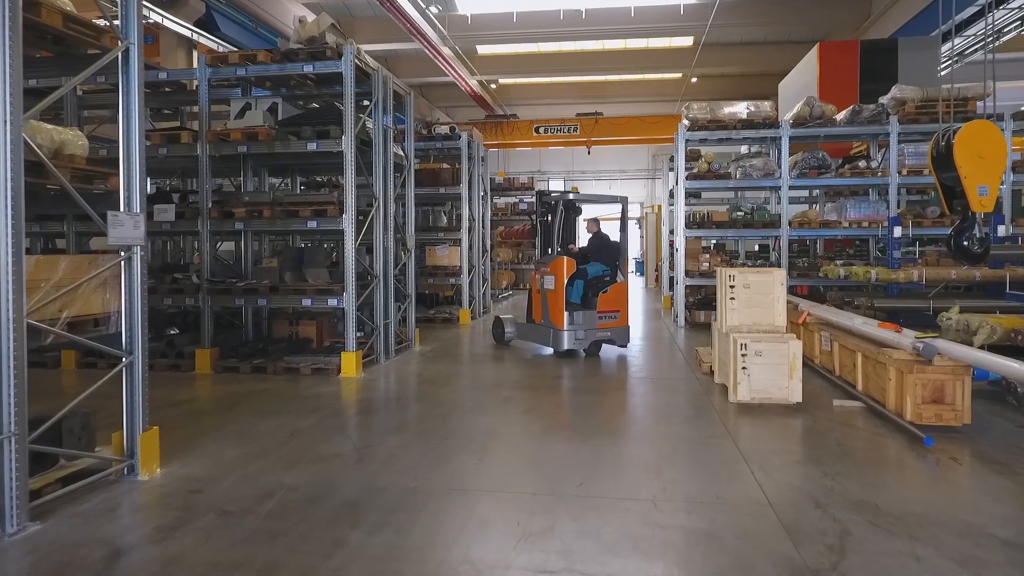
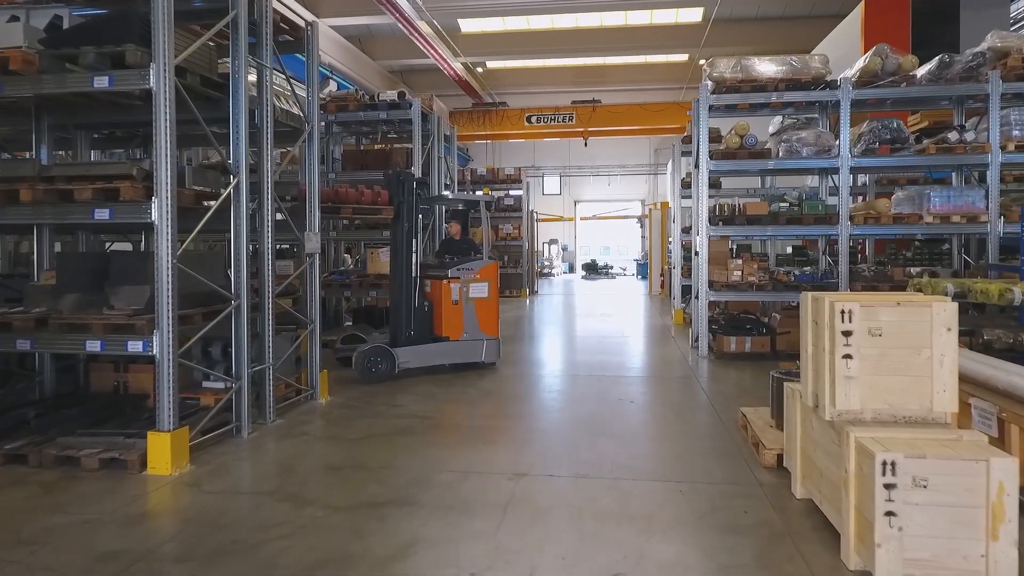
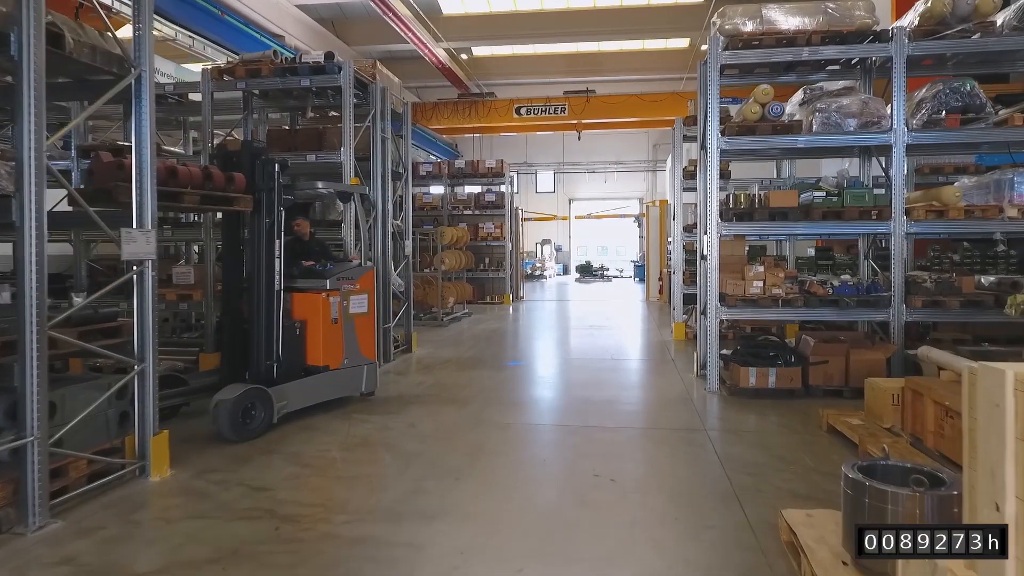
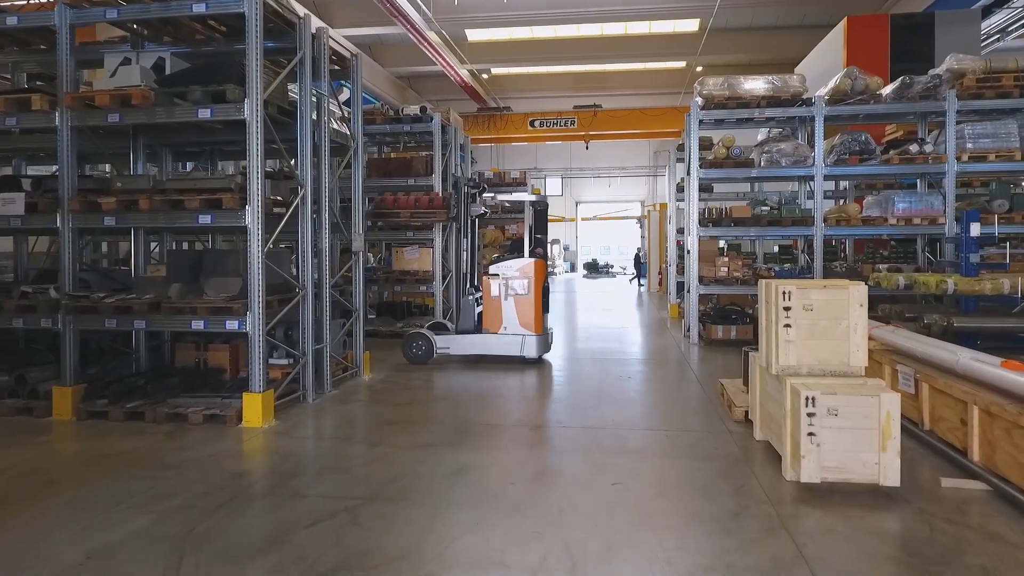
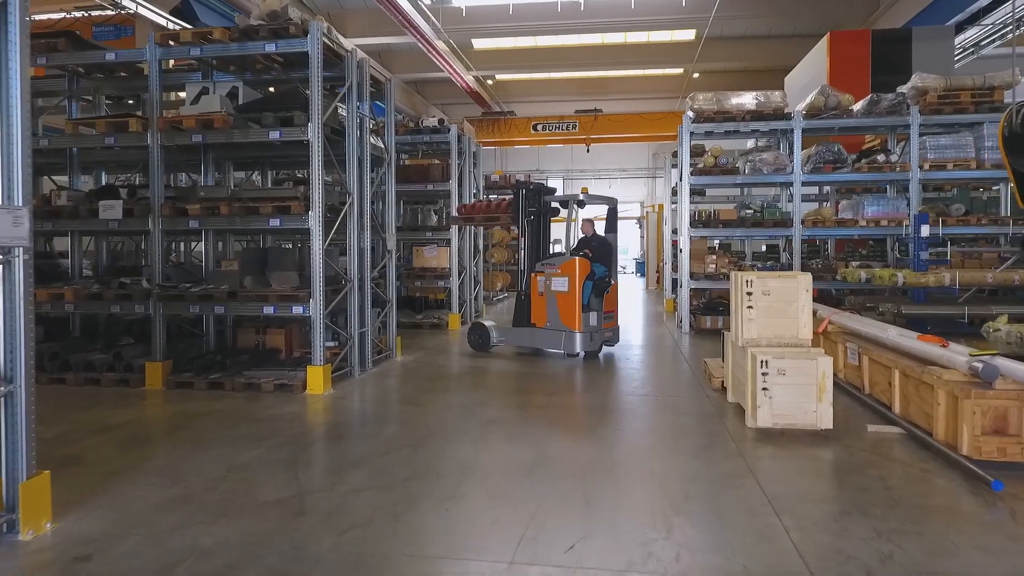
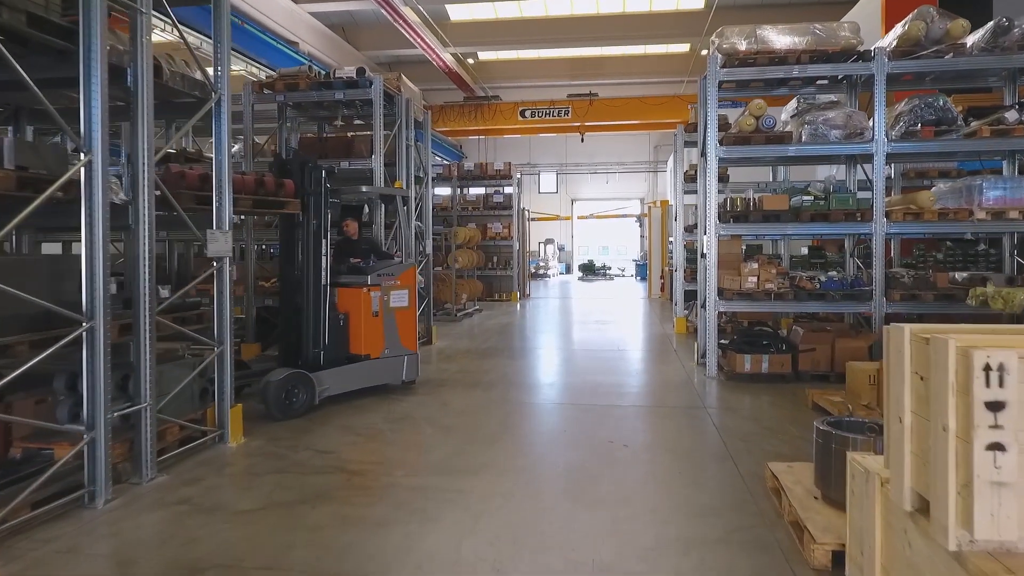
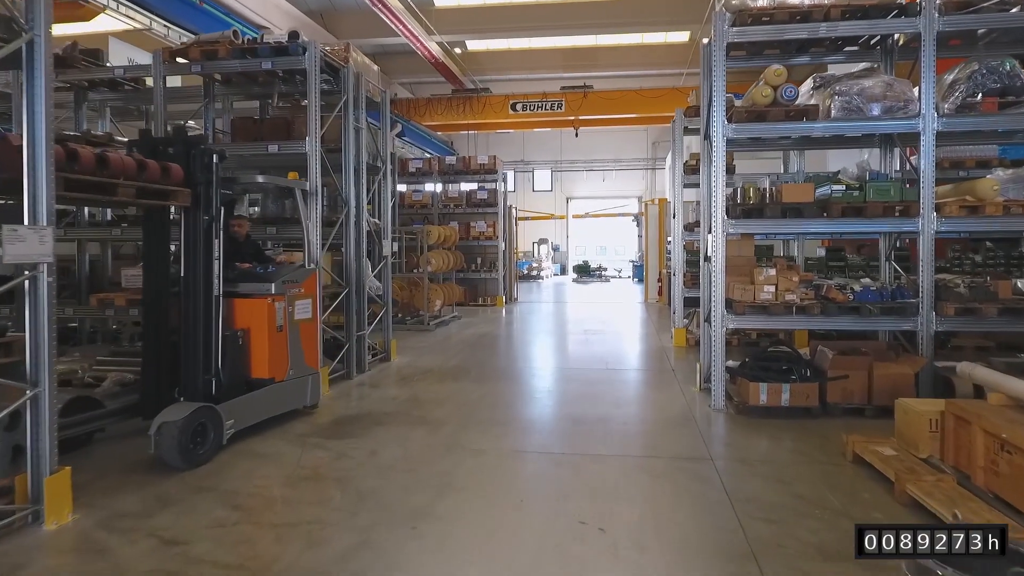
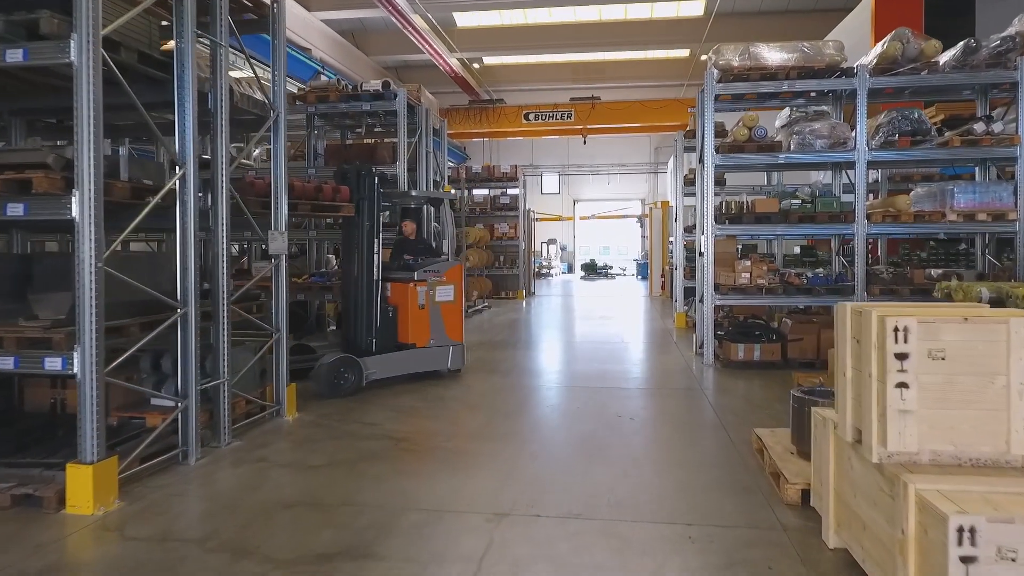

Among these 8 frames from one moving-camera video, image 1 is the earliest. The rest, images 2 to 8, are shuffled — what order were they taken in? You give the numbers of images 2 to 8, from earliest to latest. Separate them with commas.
5, 4, 2, 8, 6, 3, 7
